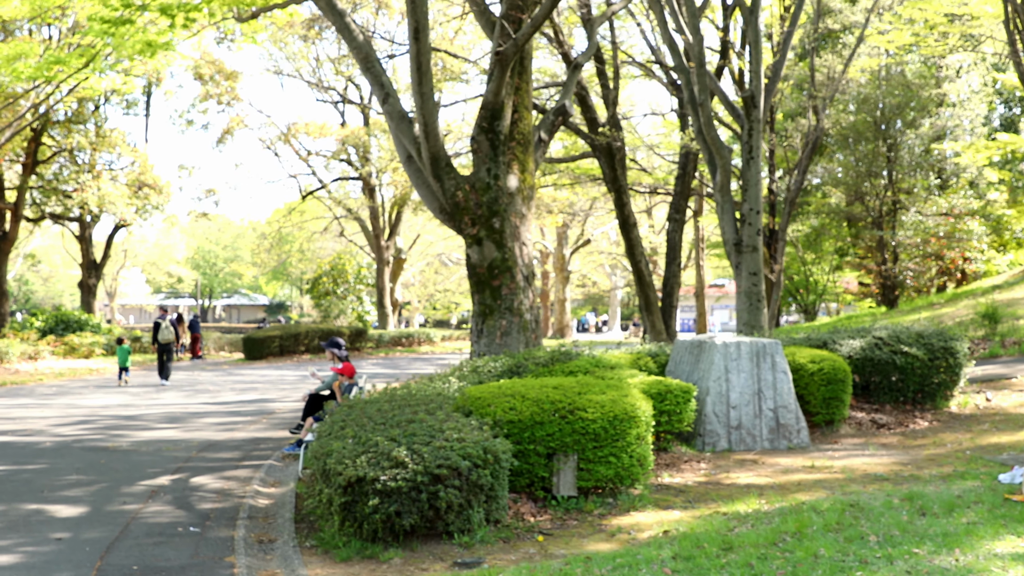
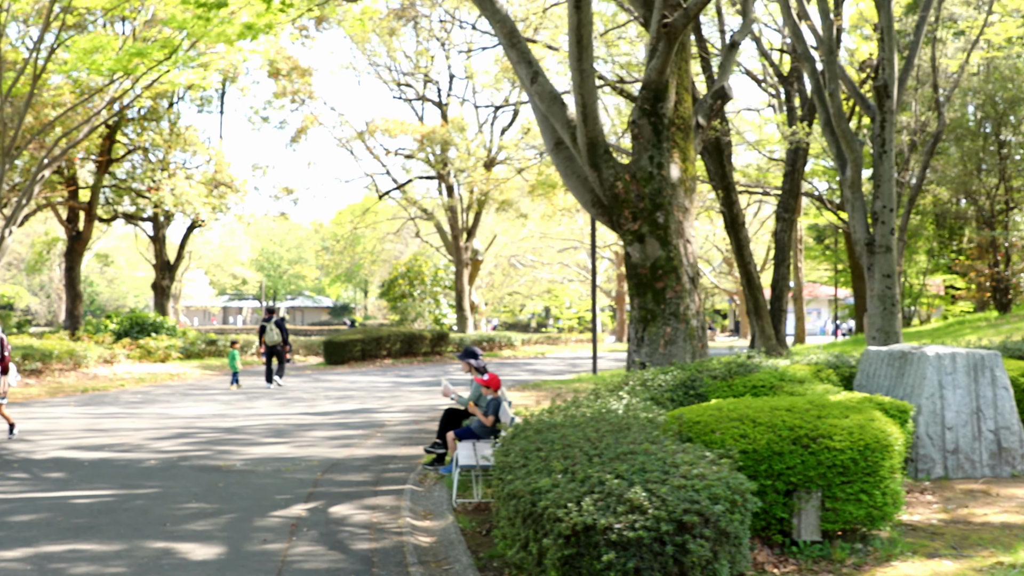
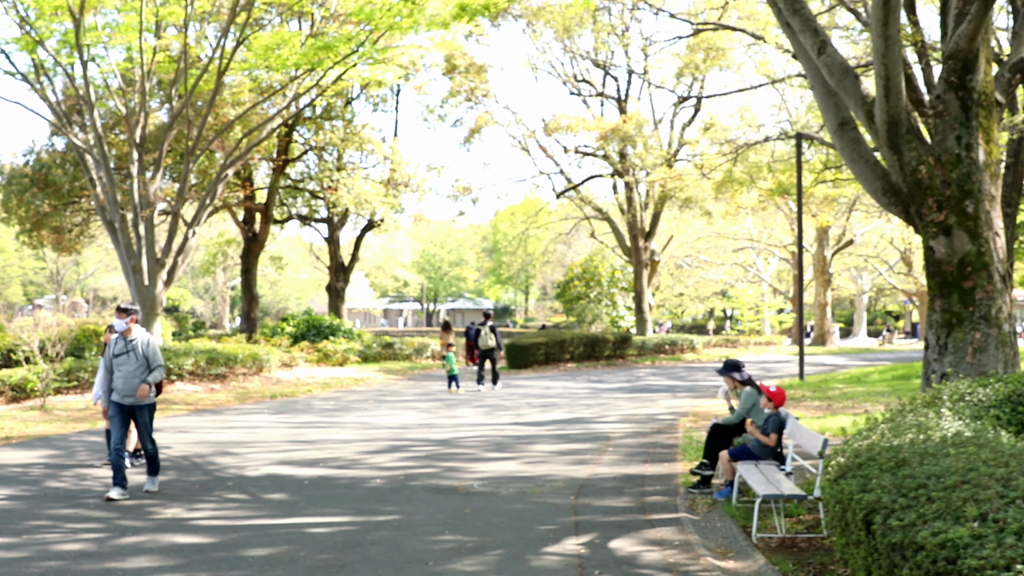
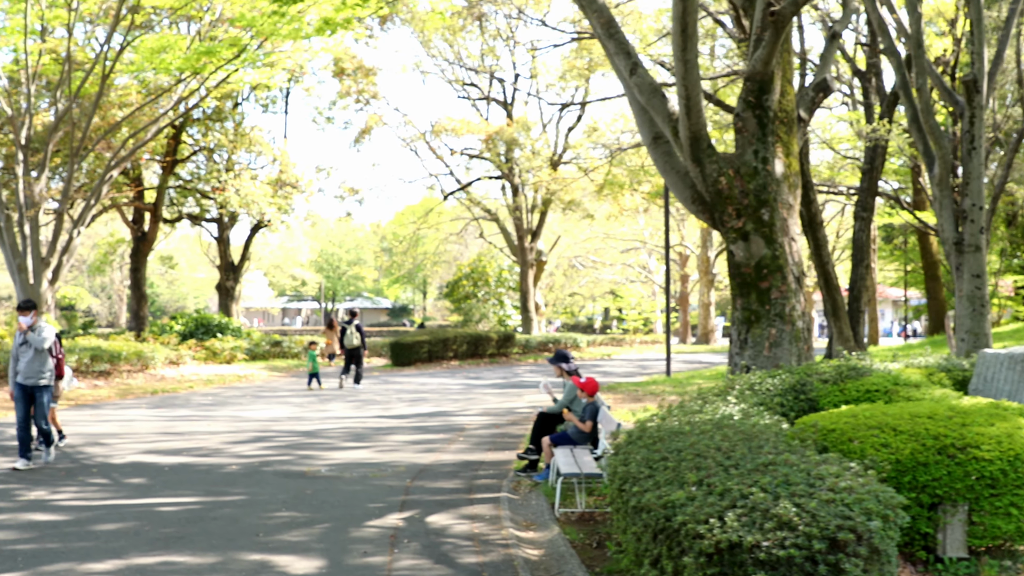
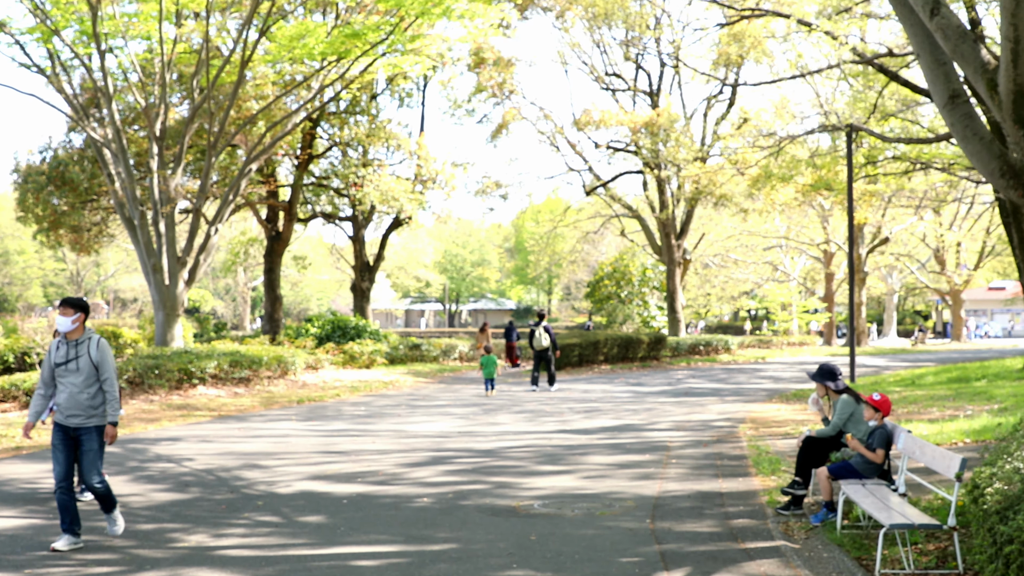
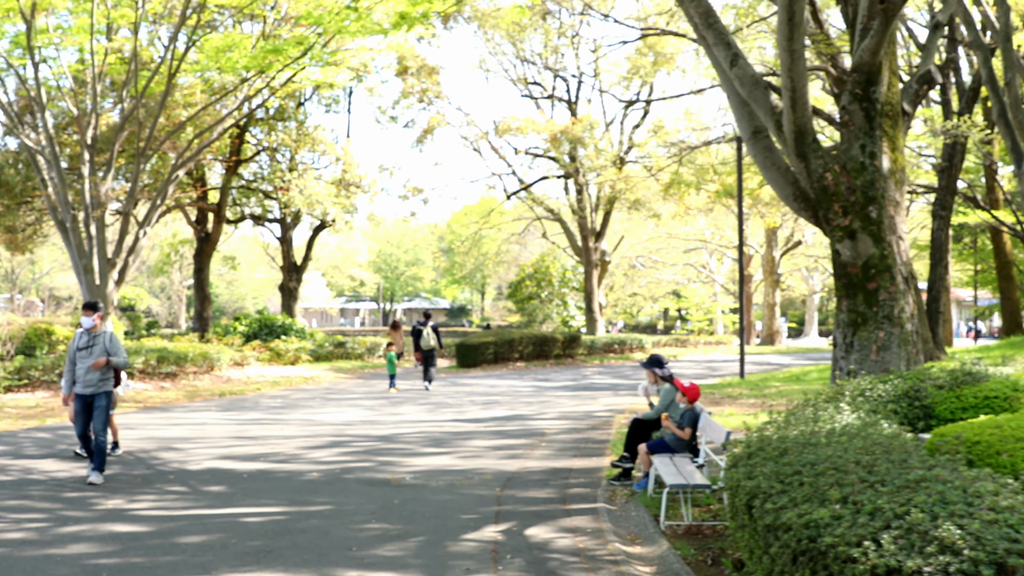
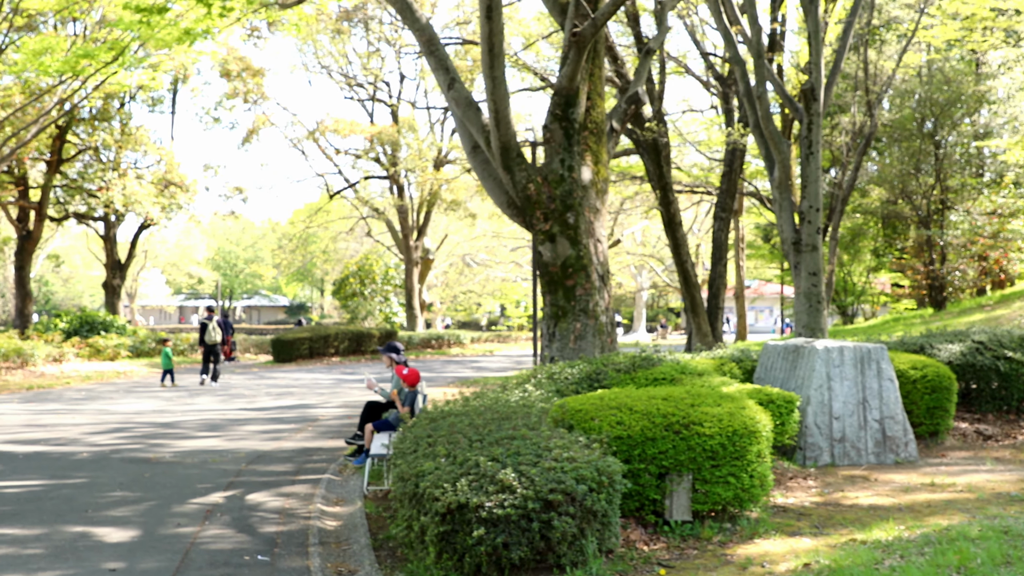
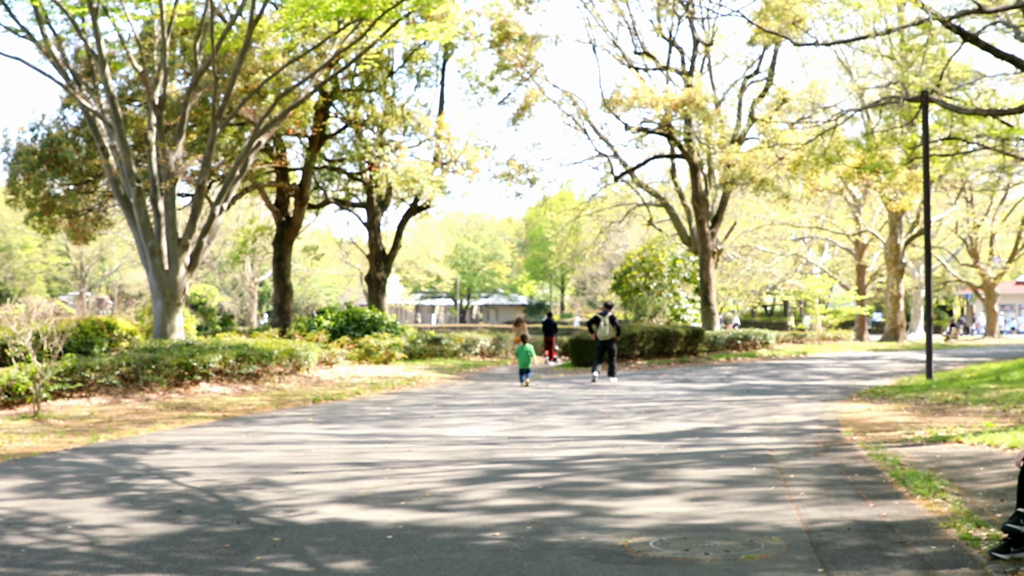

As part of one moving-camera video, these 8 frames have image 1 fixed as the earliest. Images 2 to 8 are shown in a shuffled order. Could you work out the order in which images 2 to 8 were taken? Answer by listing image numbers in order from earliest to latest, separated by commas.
7, 2, 4, 6, 3, 5, 8
